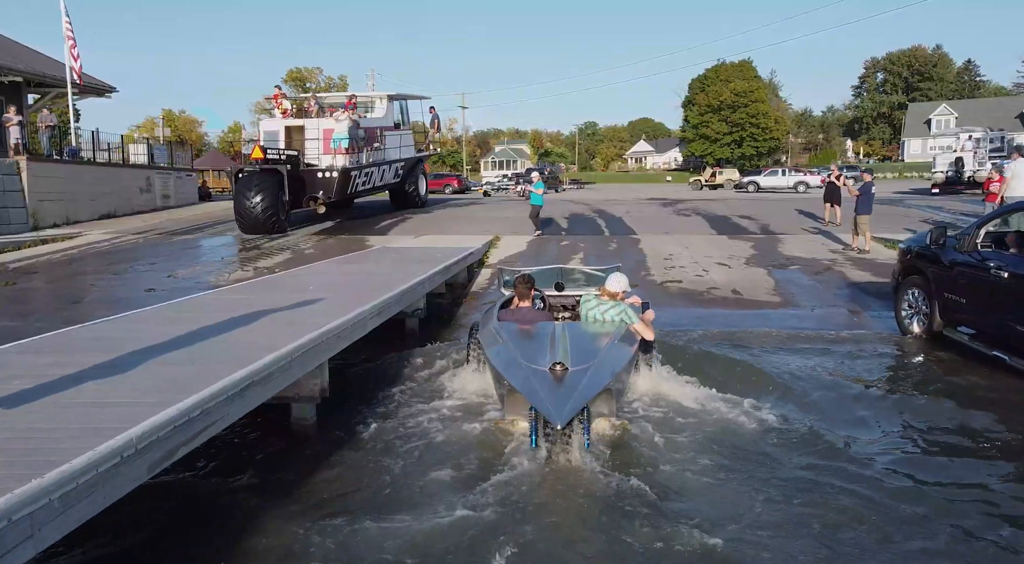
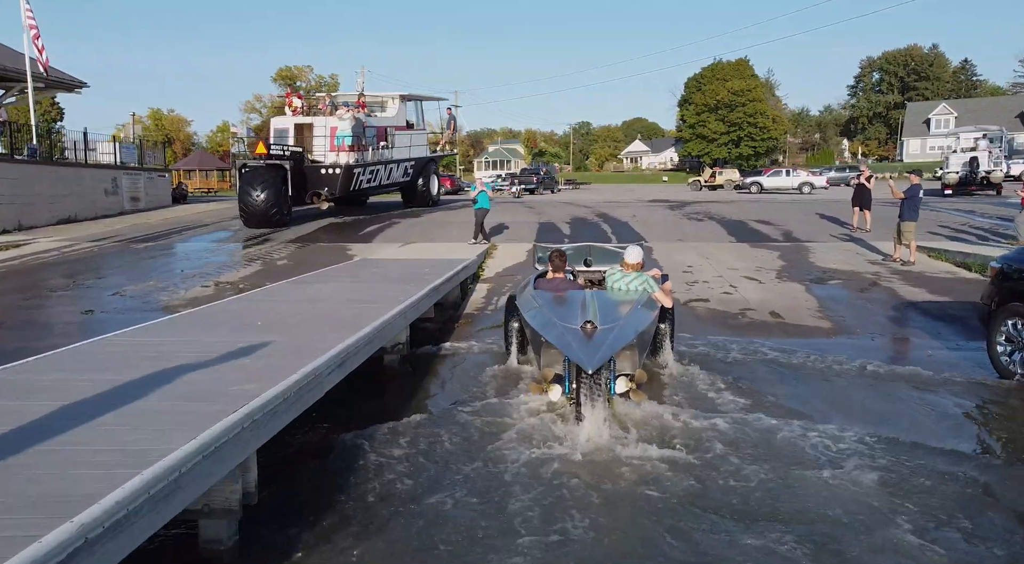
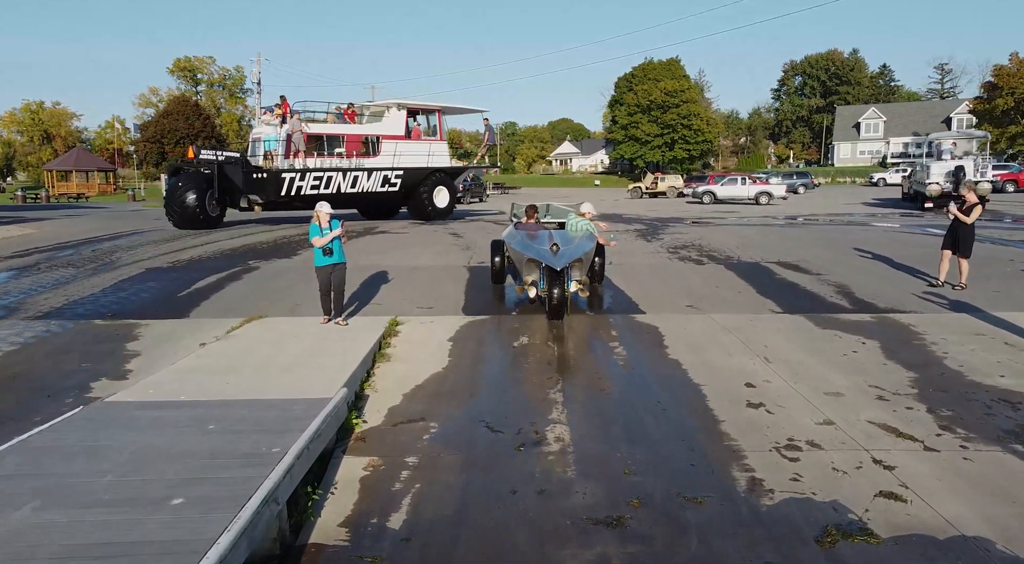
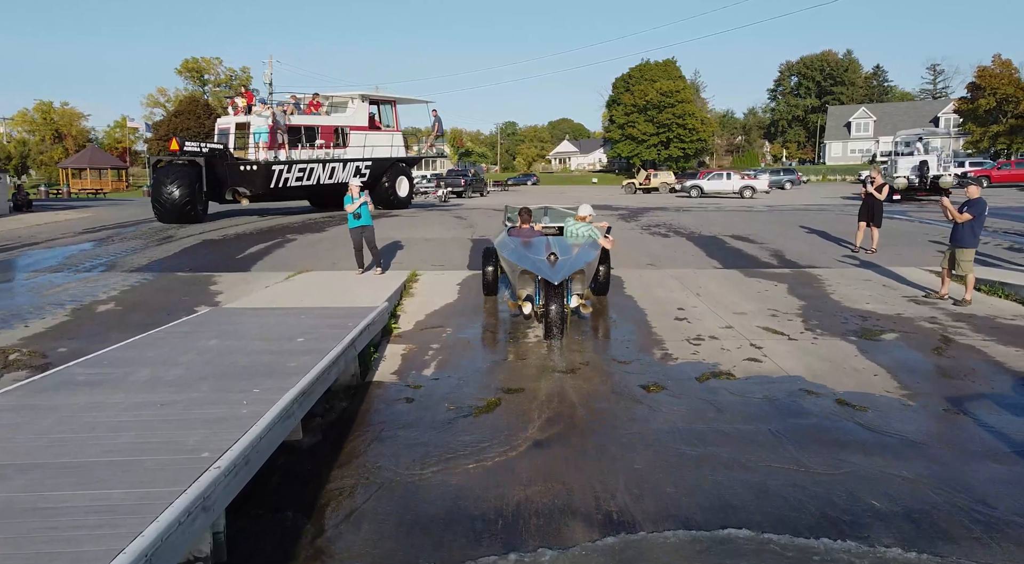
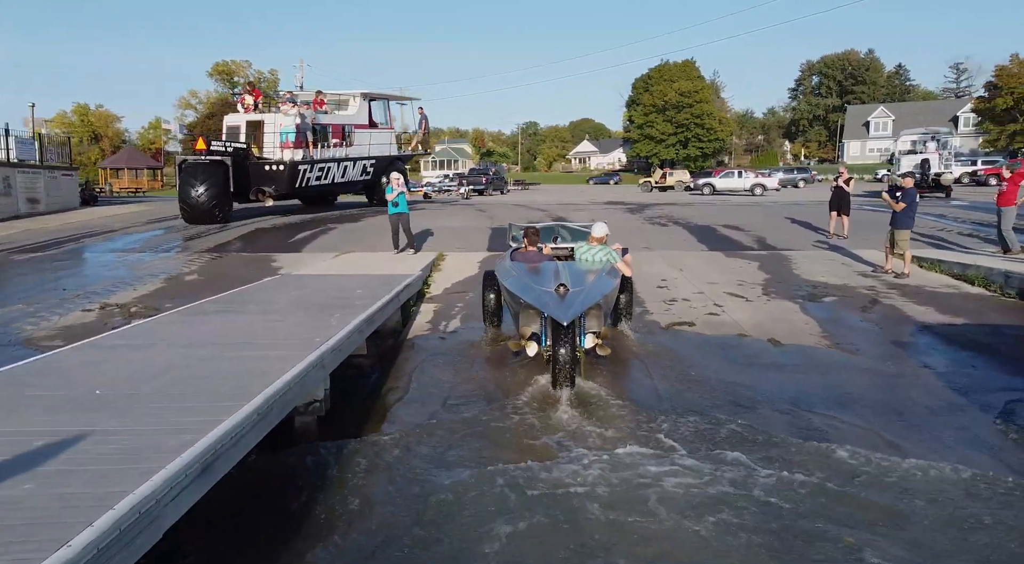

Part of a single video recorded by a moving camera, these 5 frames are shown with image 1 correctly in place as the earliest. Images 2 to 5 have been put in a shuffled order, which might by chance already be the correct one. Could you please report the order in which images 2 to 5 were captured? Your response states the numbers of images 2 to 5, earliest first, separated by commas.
2, 5, 4, 3
